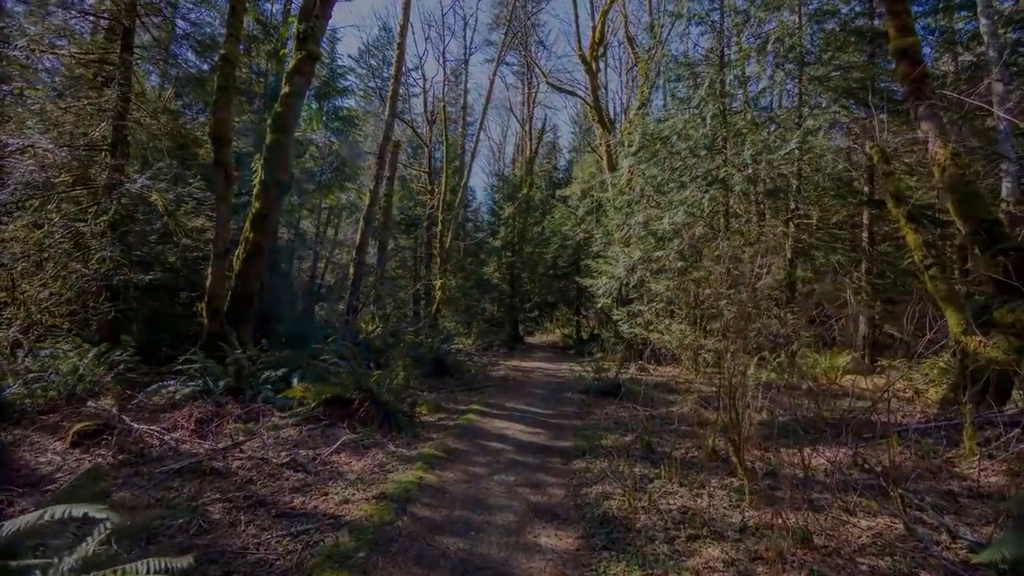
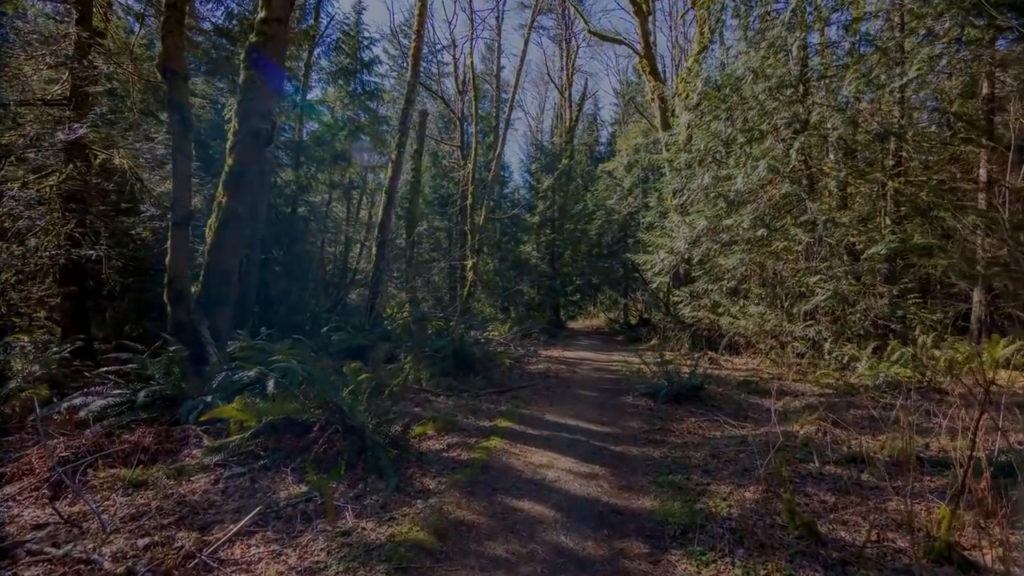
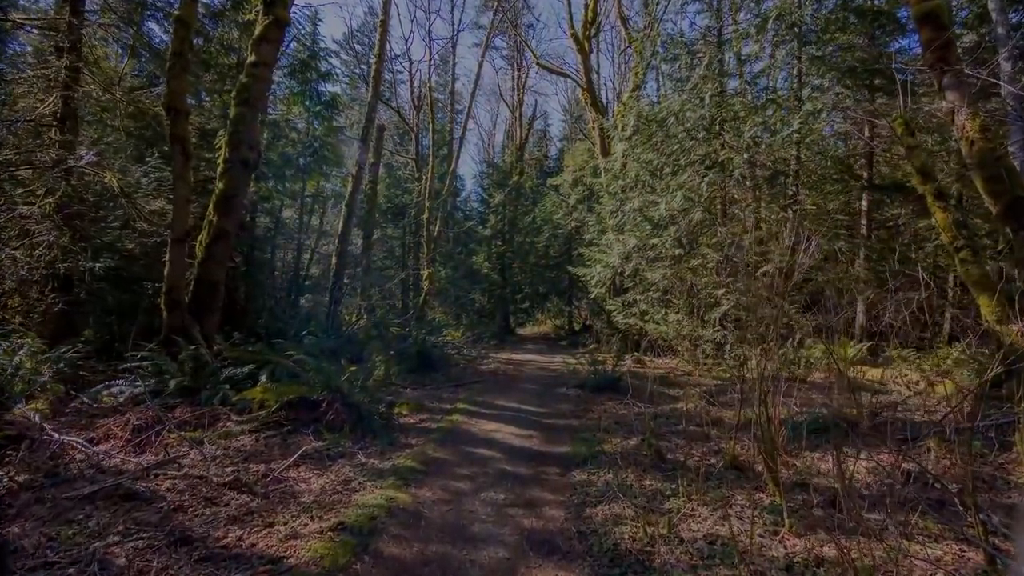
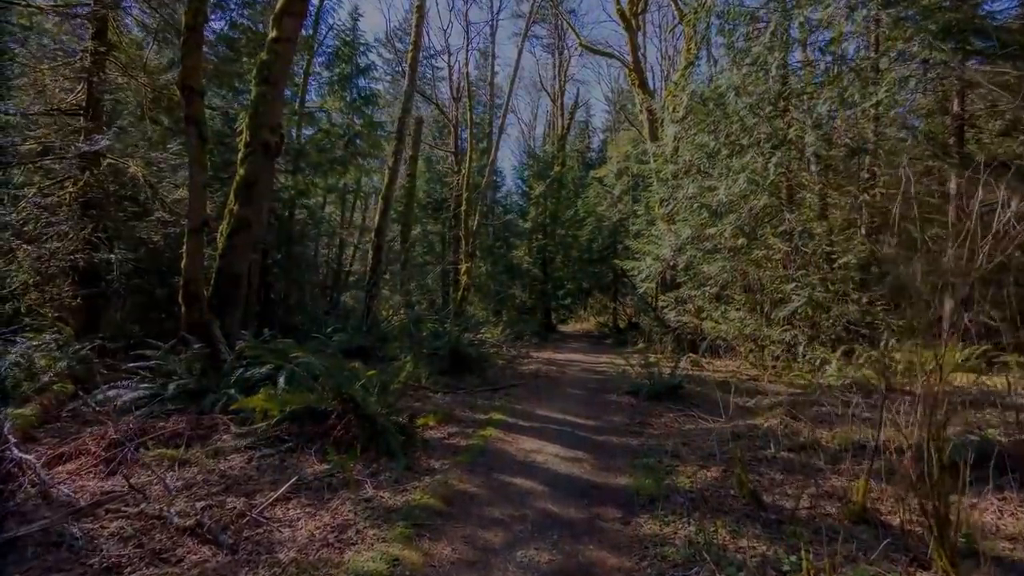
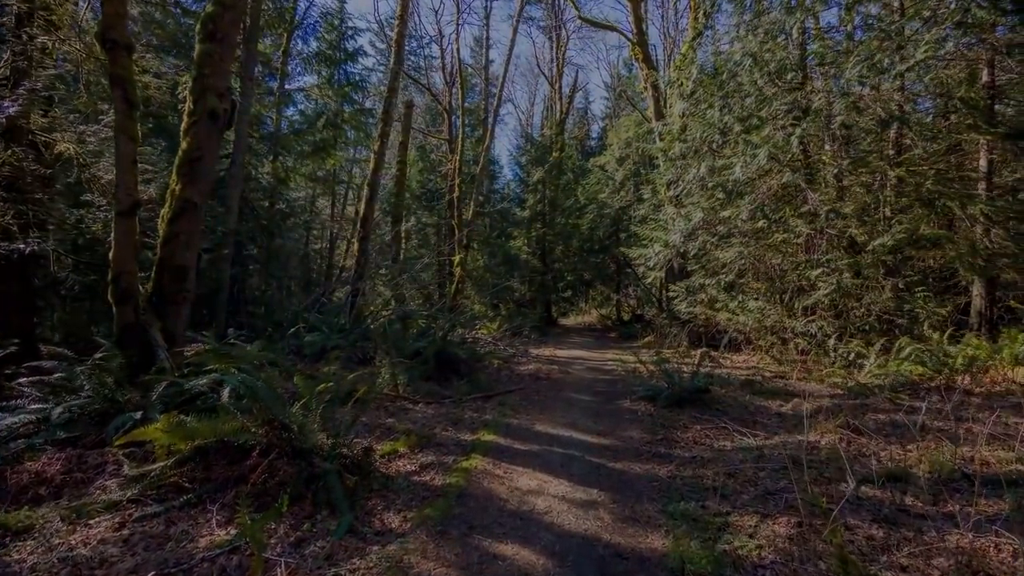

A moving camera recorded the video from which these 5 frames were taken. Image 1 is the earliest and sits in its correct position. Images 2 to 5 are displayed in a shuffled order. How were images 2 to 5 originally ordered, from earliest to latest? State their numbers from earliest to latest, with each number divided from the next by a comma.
3, 4, 2, 5
